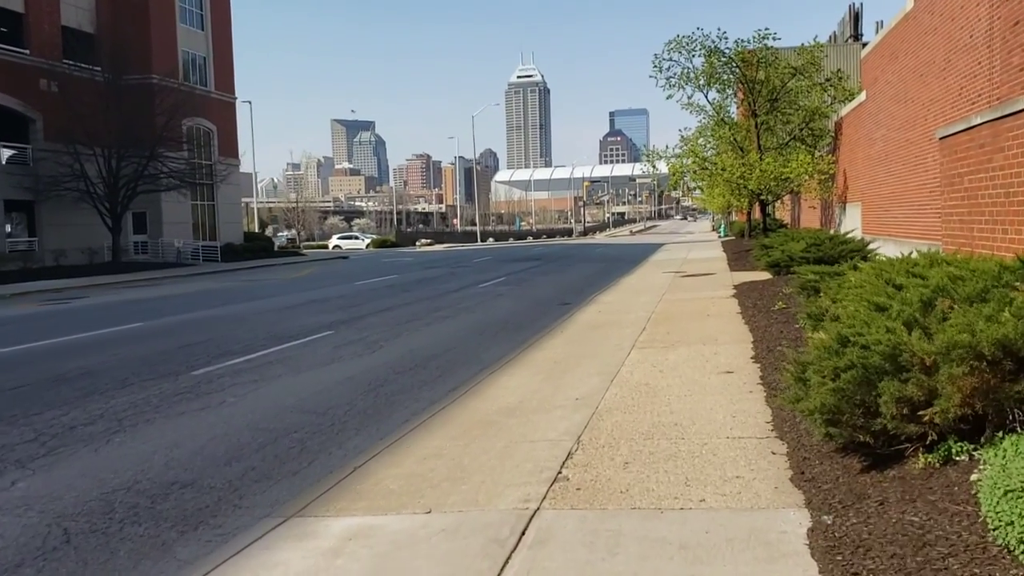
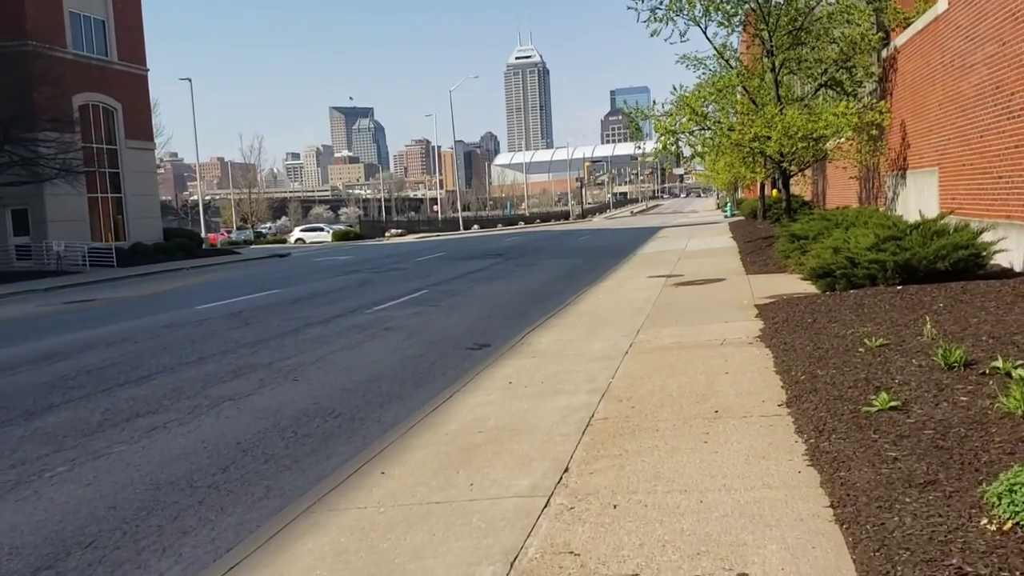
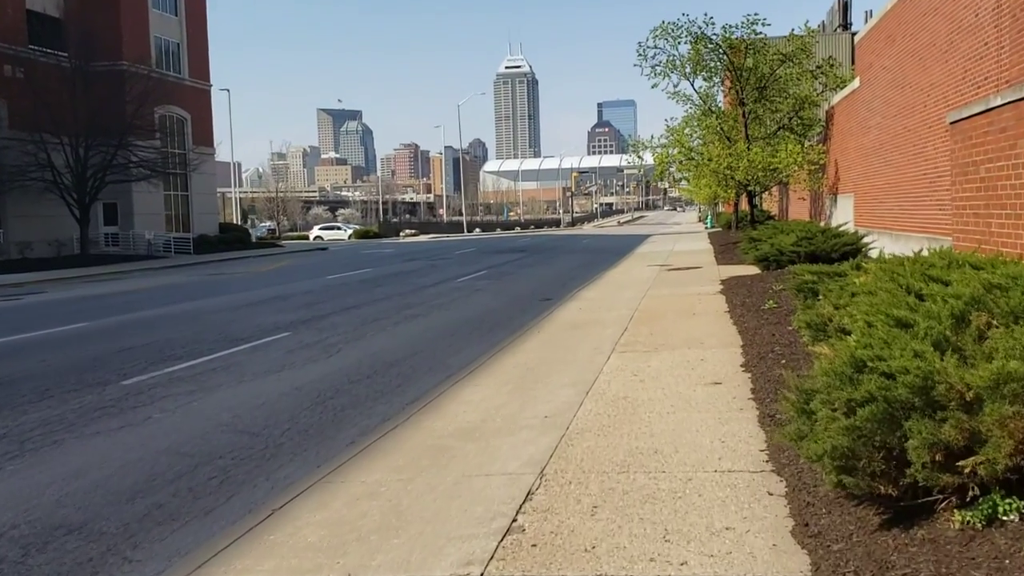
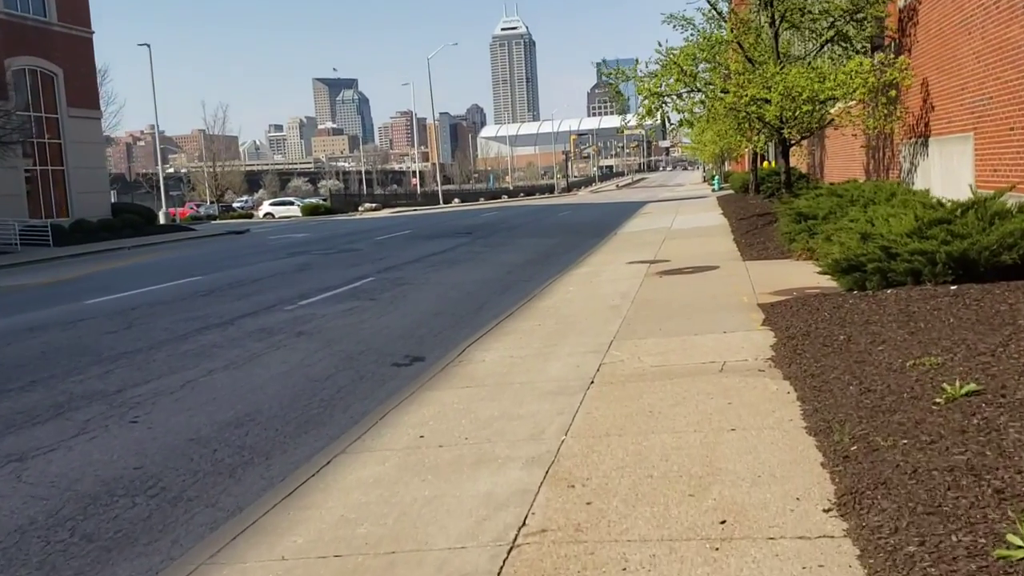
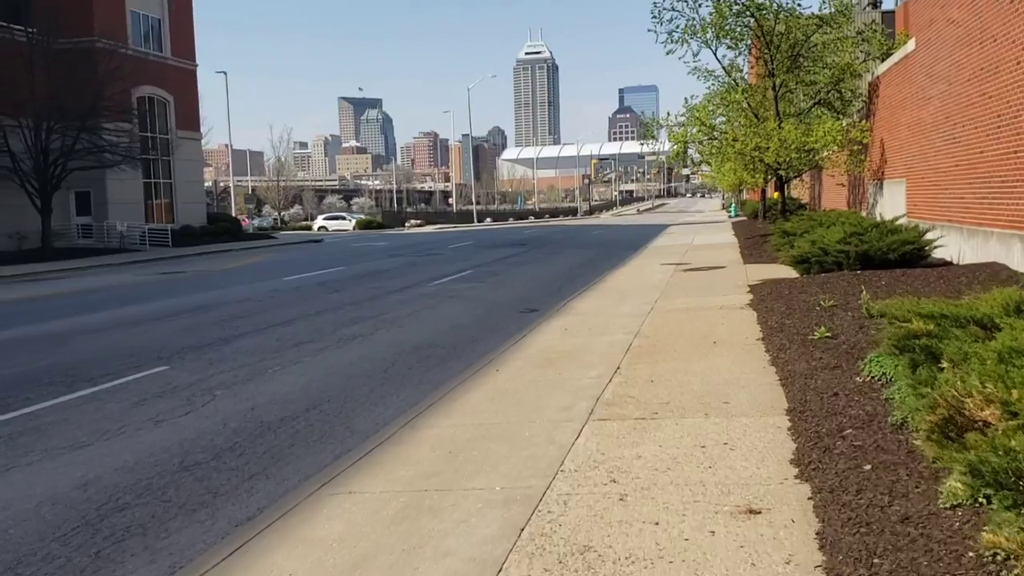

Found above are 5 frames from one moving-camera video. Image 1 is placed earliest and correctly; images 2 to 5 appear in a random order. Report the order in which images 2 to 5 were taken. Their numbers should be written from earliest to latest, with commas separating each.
3, 5, 2, 4
